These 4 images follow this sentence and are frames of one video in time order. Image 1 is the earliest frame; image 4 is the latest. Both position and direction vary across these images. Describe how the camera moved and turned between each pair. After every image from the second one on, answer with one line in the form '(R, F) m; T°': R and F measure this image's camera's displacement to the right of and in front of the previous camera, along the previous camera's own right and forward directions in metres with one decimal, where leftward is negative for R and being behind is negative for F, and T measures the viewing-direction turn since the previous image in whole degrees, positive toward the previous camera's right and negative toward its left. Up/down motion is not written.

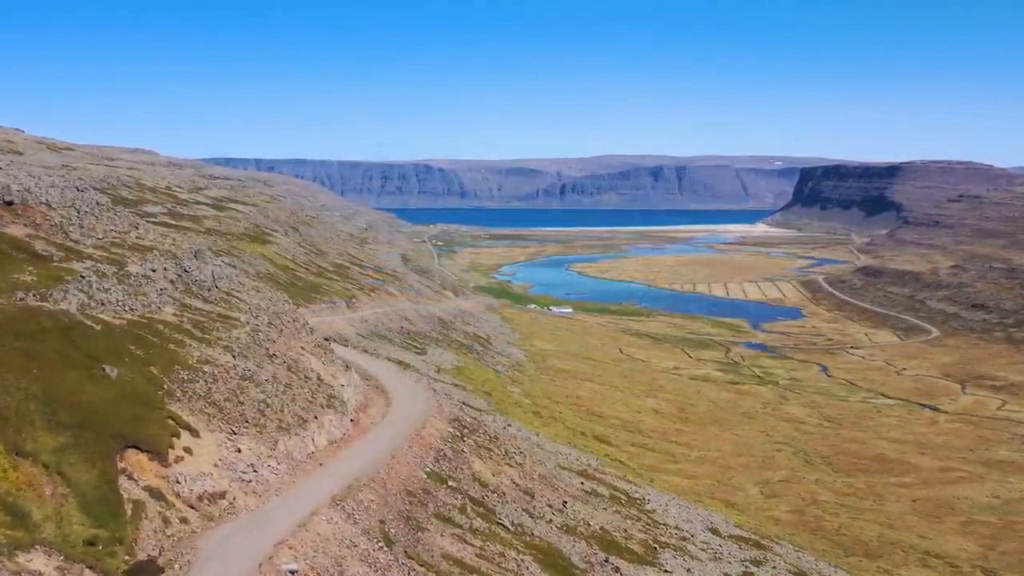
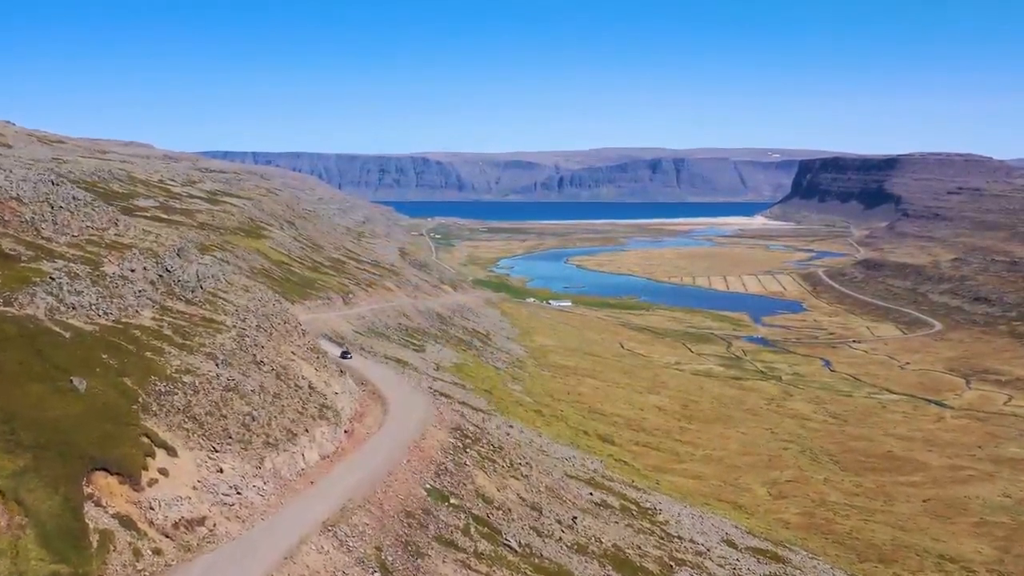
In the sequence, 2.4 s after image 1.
(-0.4, +3.1) m; 0°
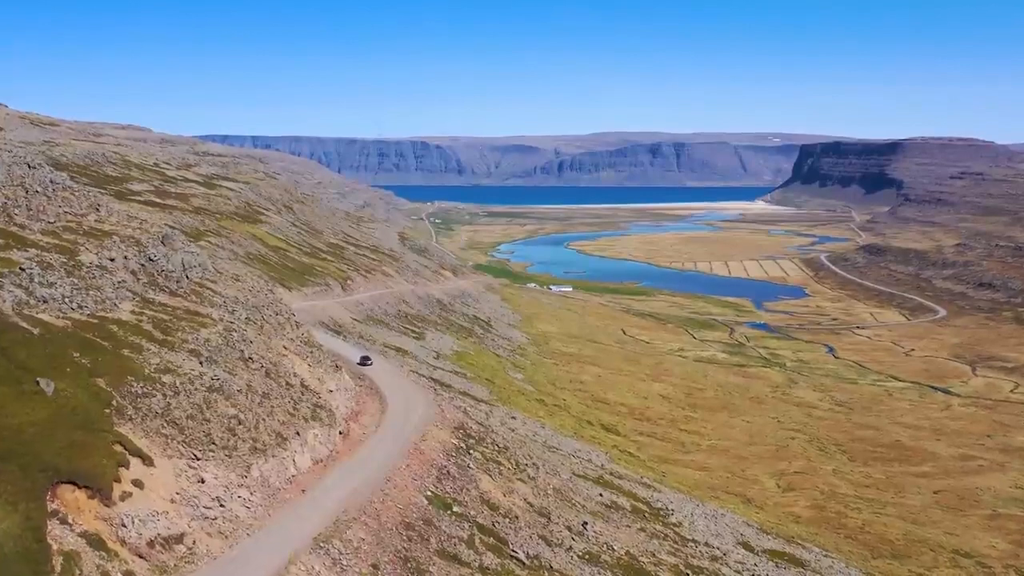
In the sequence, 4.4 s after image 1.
(-0.3, +2.9) m; 0°
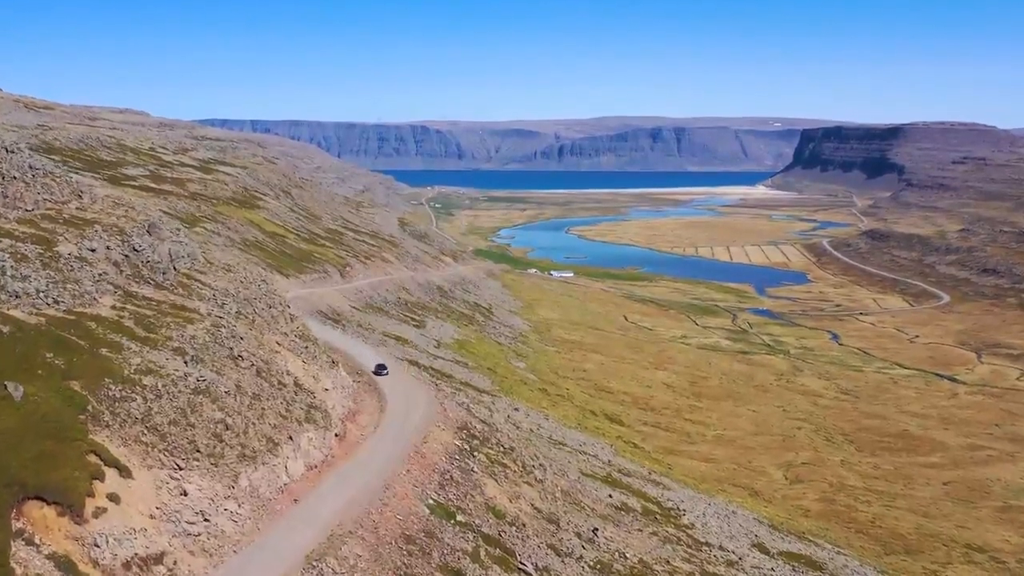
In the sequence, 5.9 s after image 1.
(-0.3, +2.4) m; 0°
